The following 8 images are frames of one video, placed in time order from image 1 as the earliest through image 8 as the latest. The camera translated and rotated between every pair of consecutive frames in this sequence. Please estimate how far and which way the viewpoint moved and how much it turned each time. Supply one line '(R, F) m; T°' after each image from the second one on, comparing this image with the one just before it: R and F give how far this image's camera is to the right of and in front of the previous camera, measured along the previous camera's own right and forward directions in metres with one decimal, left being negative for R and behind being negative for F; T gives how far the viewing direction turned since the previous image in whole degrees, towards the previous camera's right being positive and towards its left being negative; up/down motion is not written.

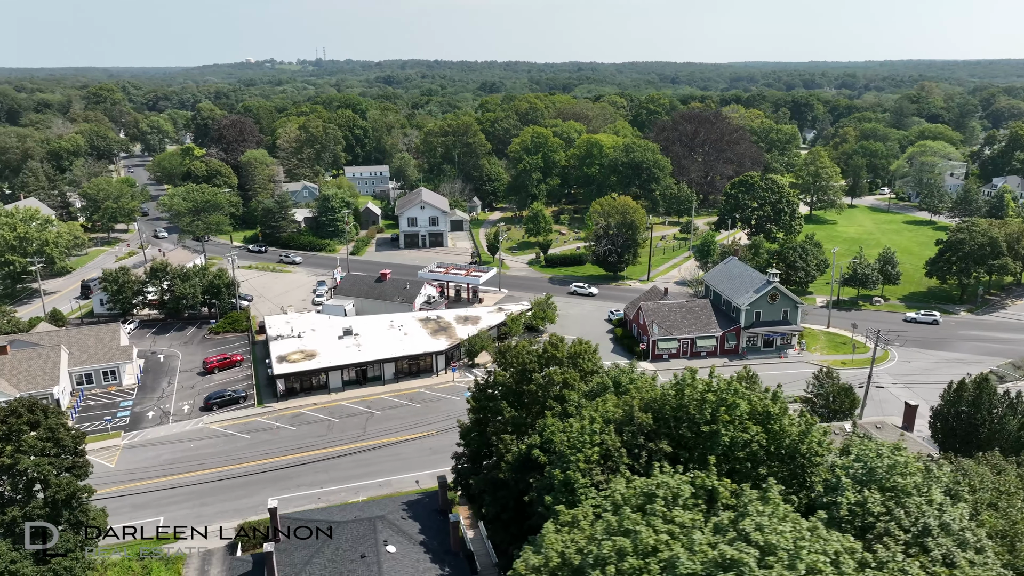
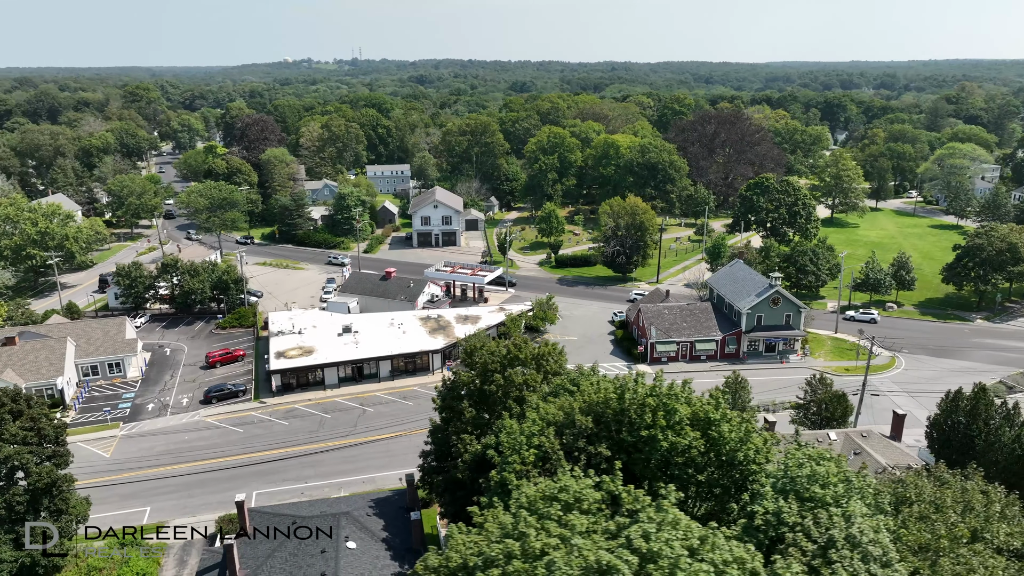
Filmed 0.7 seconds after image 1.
(+2.4, 0.0) m; -3°
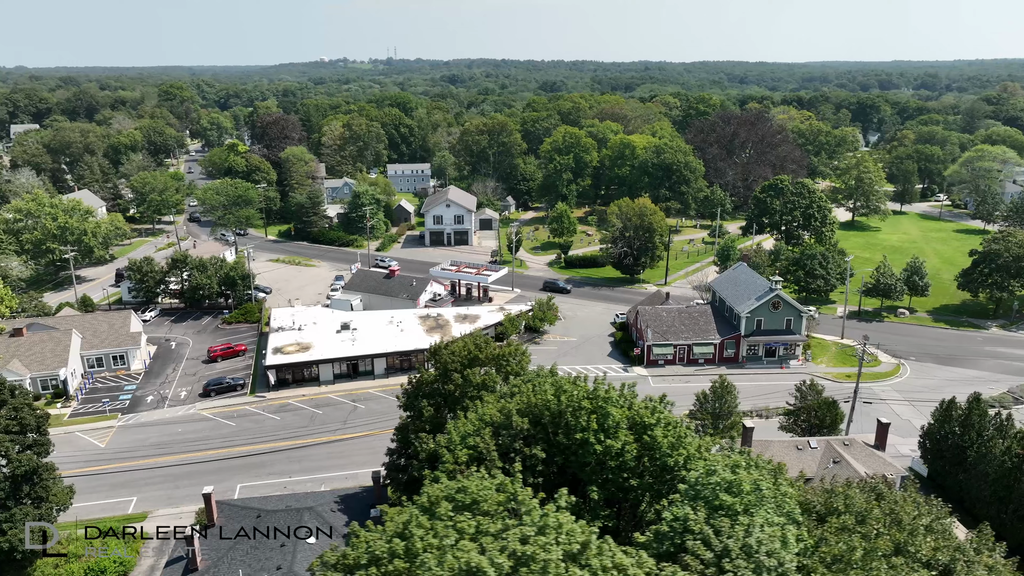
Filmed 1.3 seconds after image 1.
(+2.5, +0.1) m; -2°
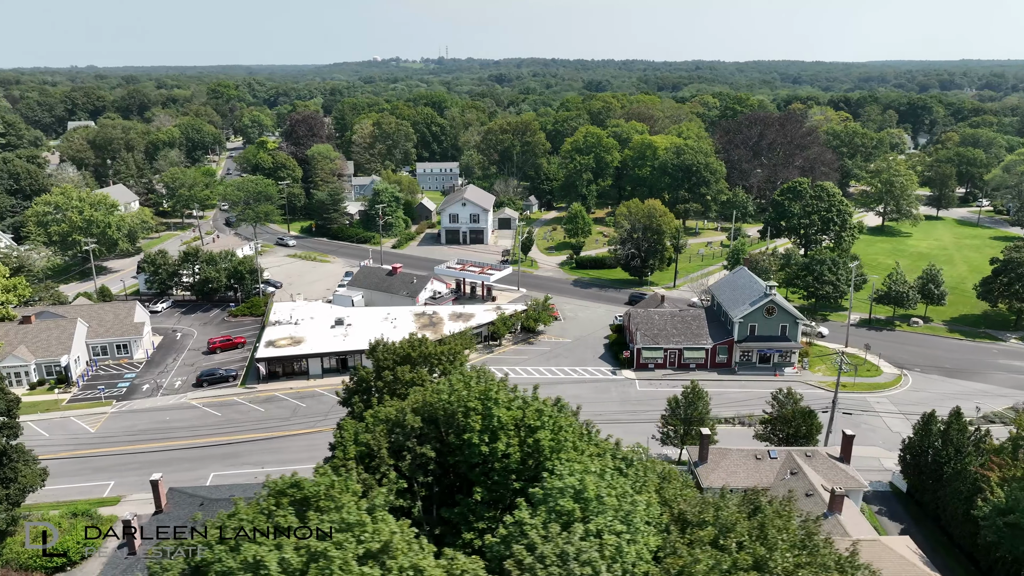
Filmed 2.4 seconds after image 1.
(+4.1, +0.1) m; -4°
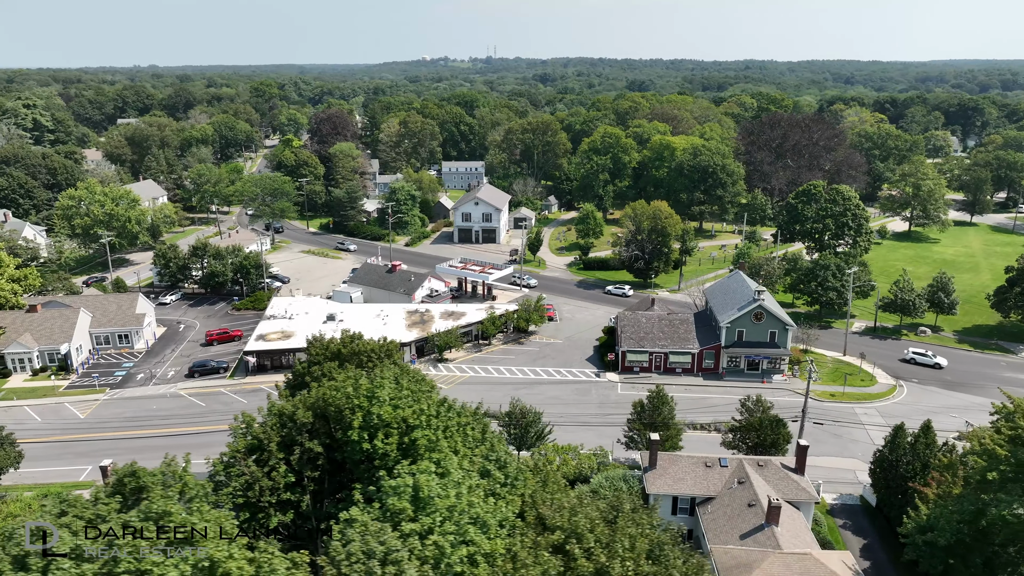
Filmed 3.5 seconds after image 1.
(+4.2, +0.1) m; -4°
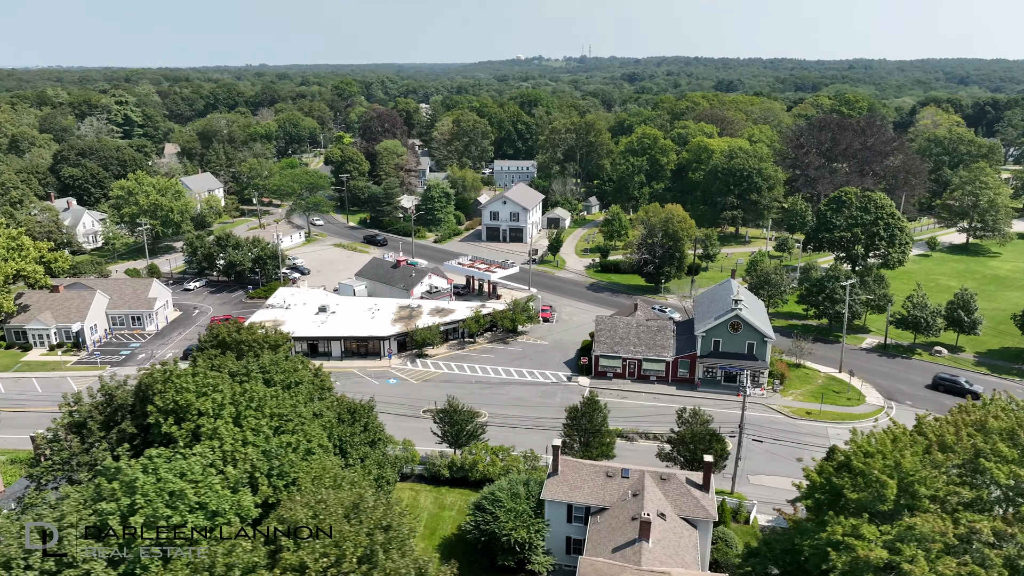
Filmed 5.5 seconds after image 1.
(+7.8, +0.4) m; -7°
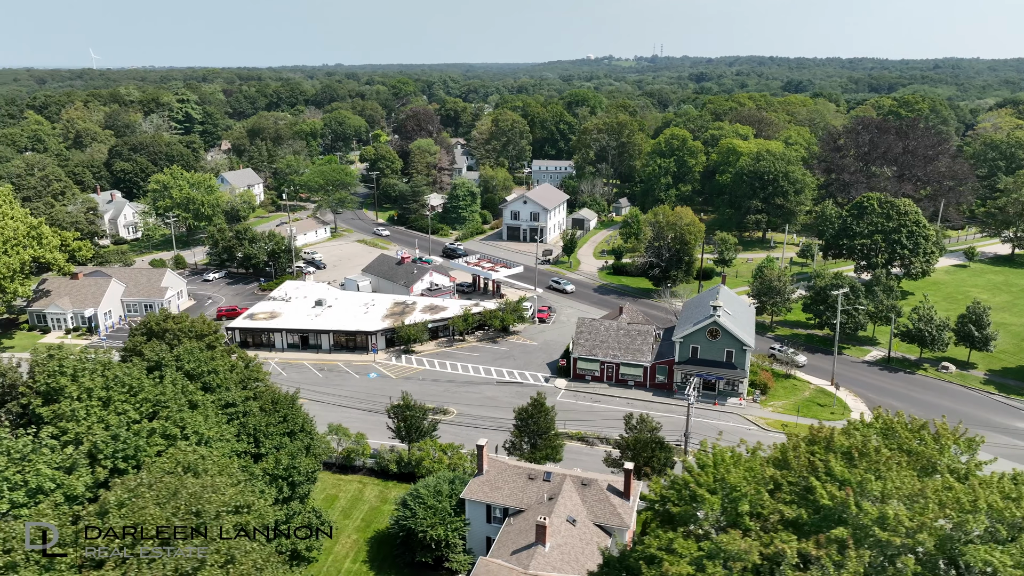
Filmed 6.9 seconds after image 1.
(+5.8, +0.2) m; -5°
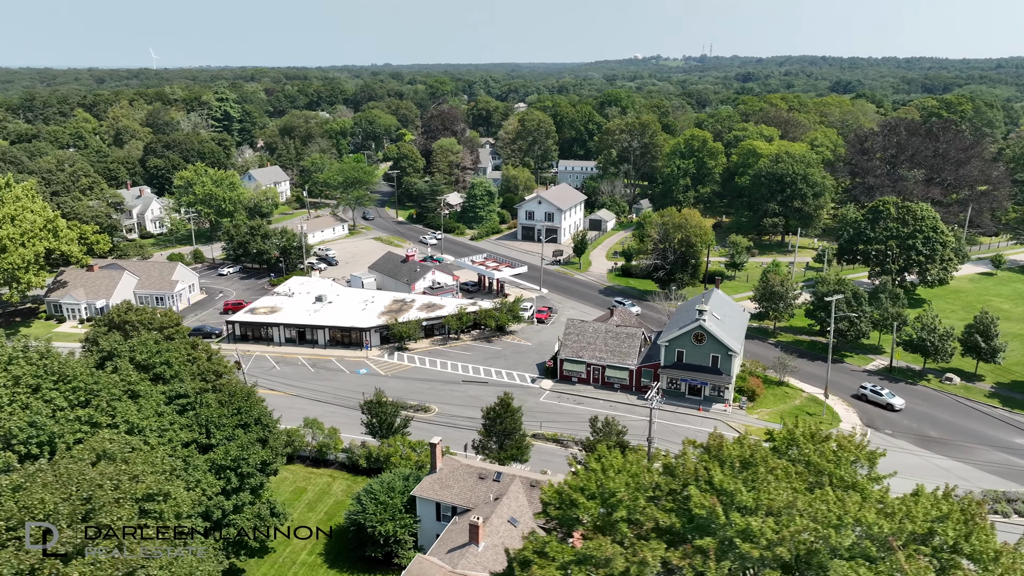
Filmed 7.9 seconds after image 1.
(+3.8, +0.1) m; -3°
